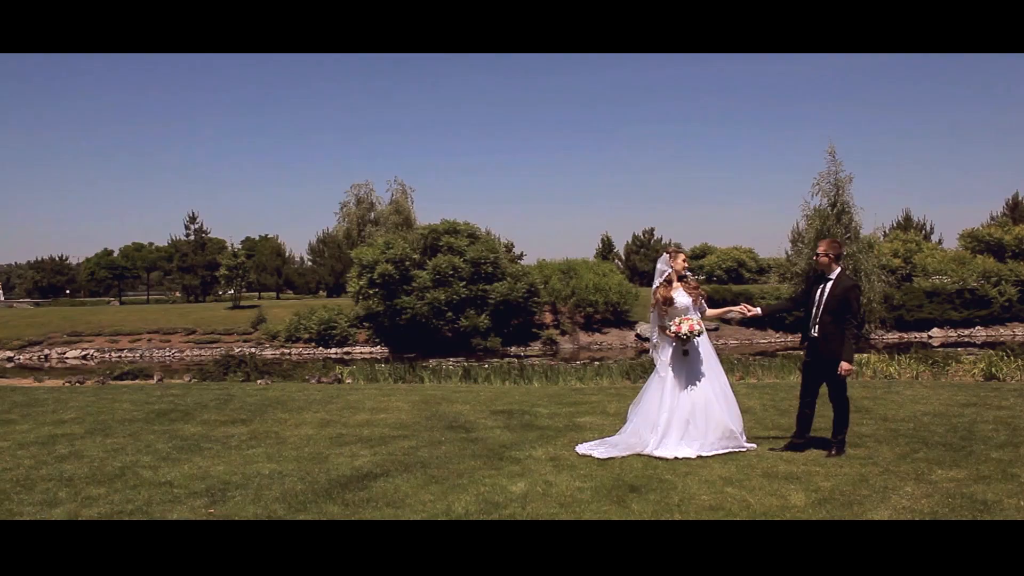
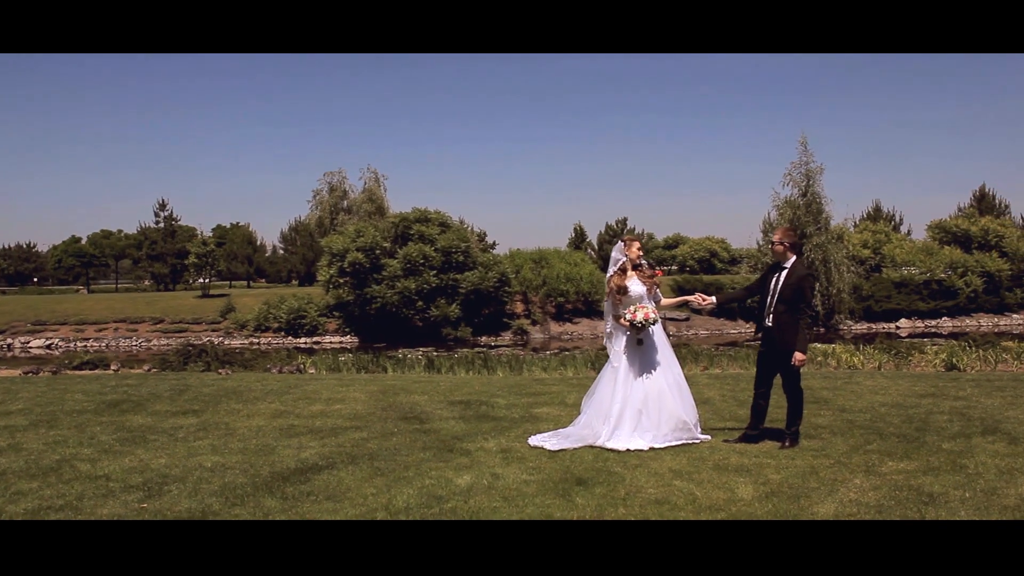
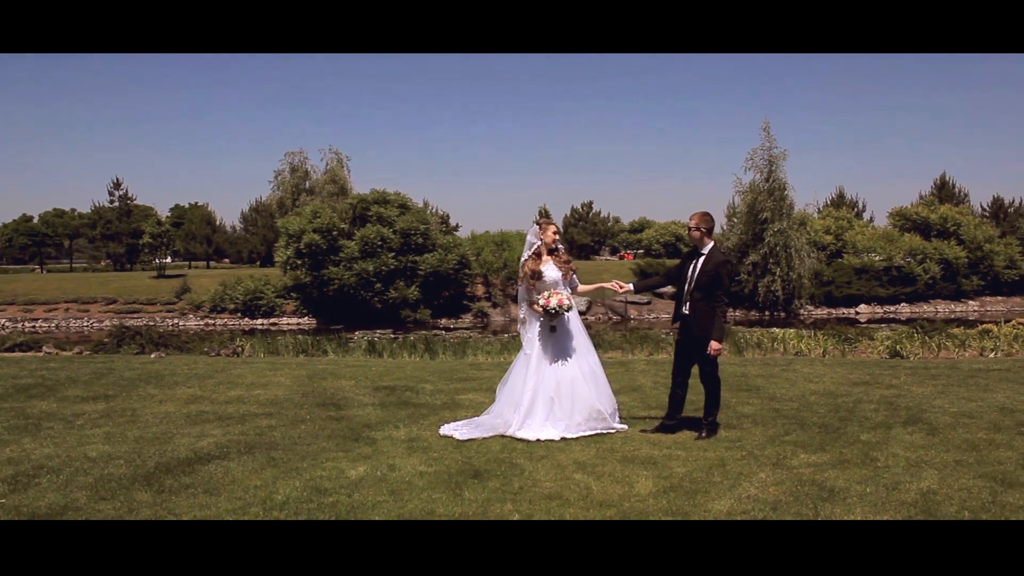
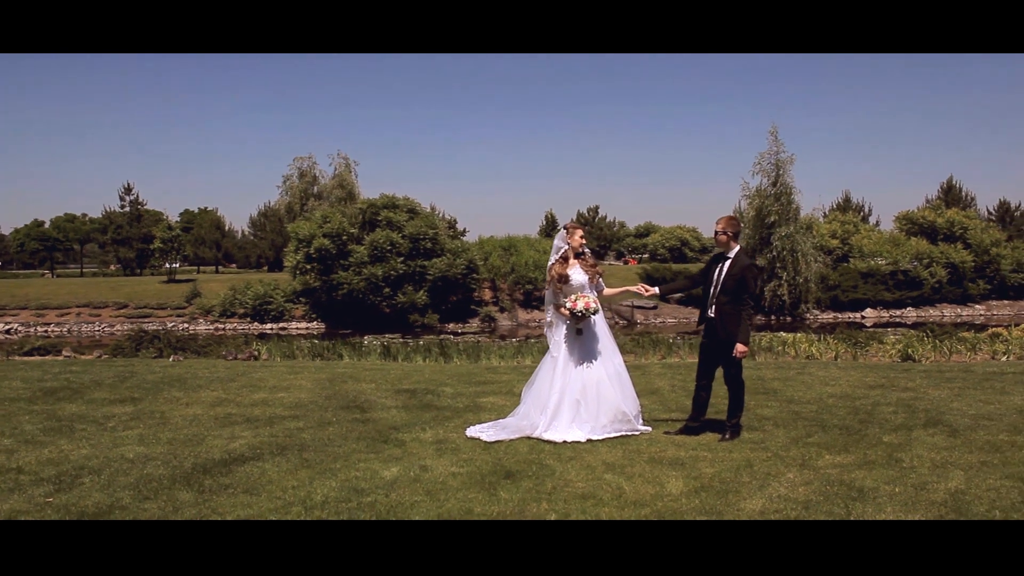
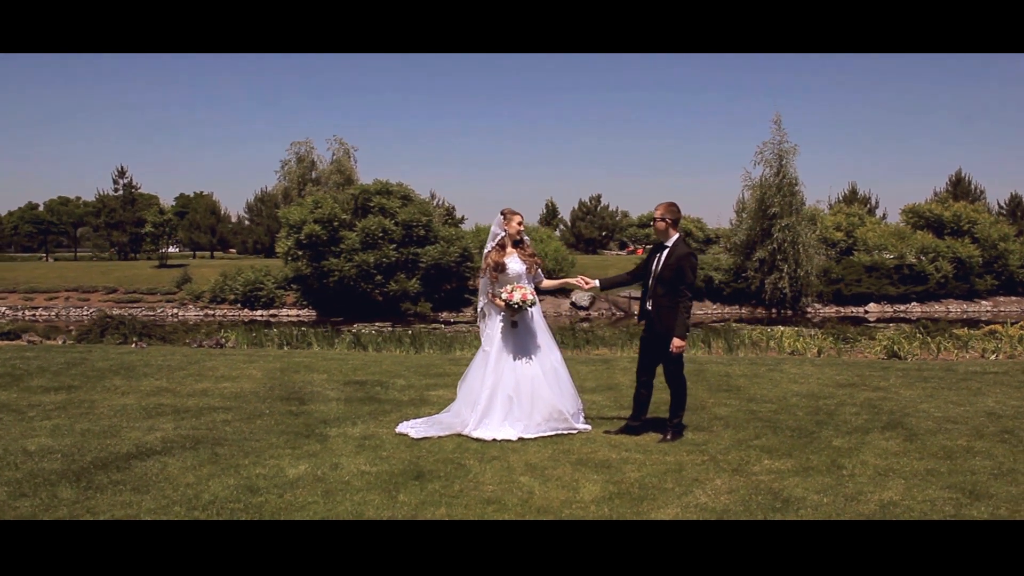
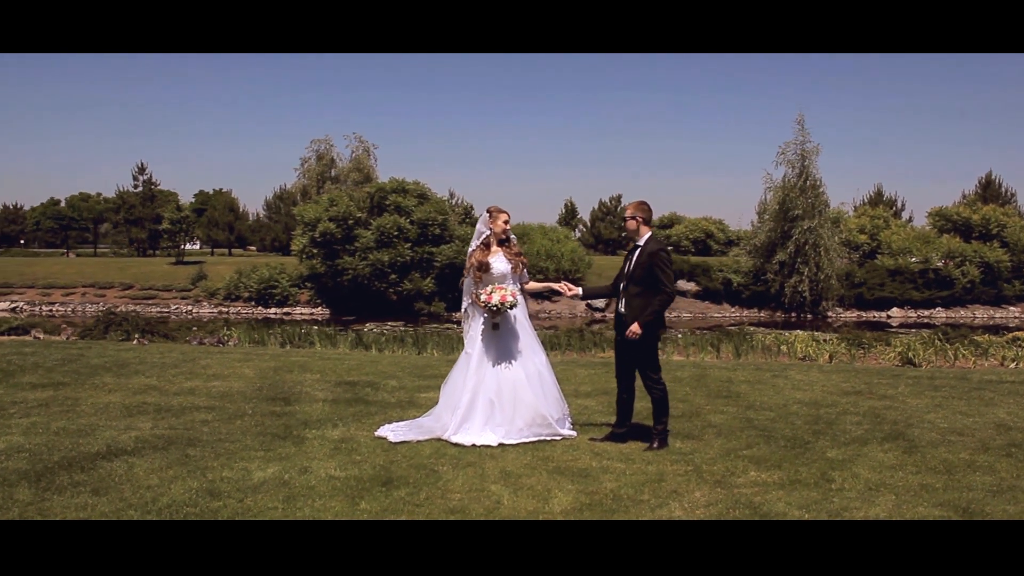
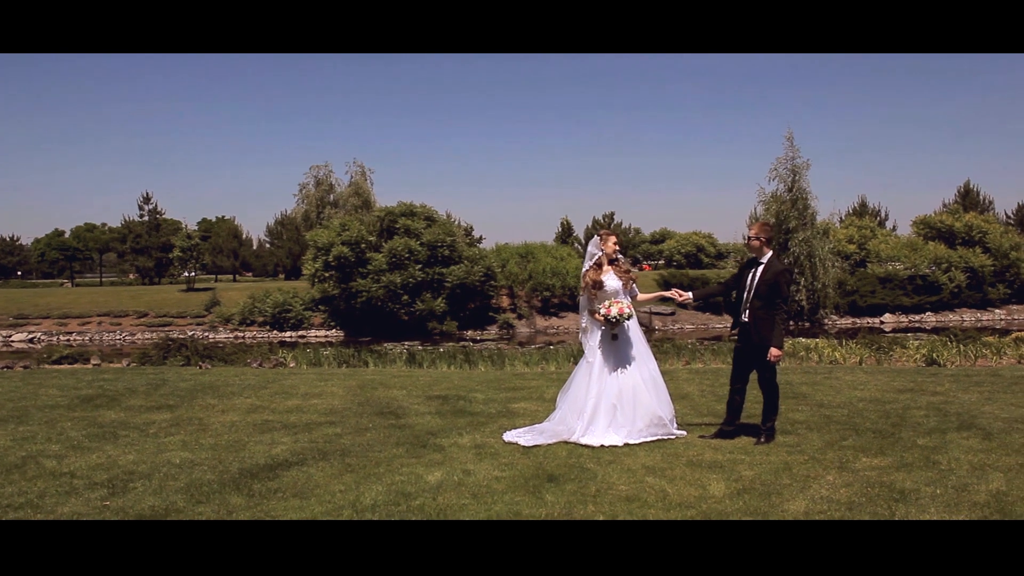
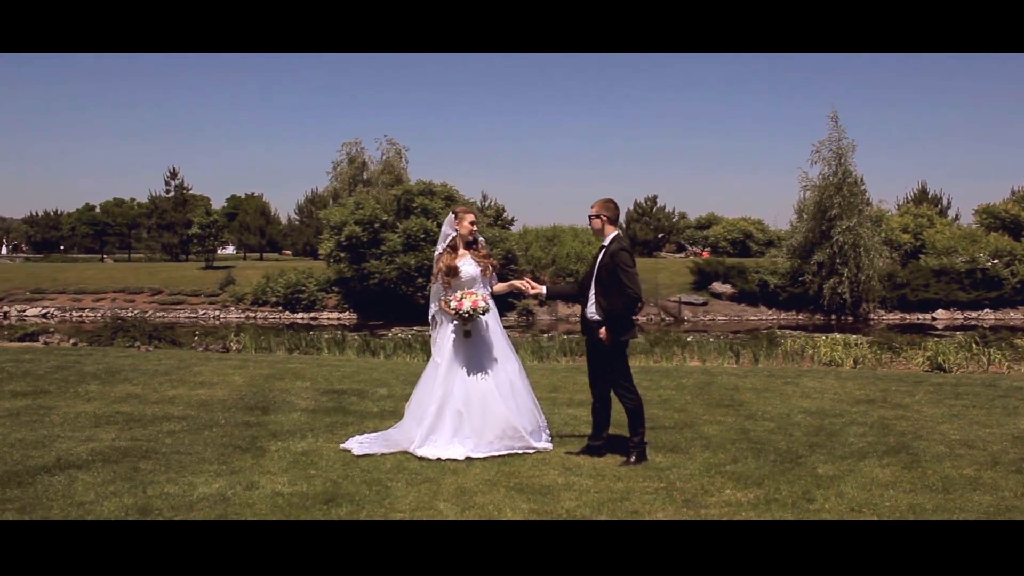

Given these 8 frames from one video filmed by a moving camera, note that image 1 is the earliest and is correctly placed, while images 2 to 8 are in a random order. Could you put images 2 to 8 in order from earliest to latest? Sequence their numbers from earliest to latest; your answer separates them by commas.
2, 7, 4, 3, 5, 6, 8
